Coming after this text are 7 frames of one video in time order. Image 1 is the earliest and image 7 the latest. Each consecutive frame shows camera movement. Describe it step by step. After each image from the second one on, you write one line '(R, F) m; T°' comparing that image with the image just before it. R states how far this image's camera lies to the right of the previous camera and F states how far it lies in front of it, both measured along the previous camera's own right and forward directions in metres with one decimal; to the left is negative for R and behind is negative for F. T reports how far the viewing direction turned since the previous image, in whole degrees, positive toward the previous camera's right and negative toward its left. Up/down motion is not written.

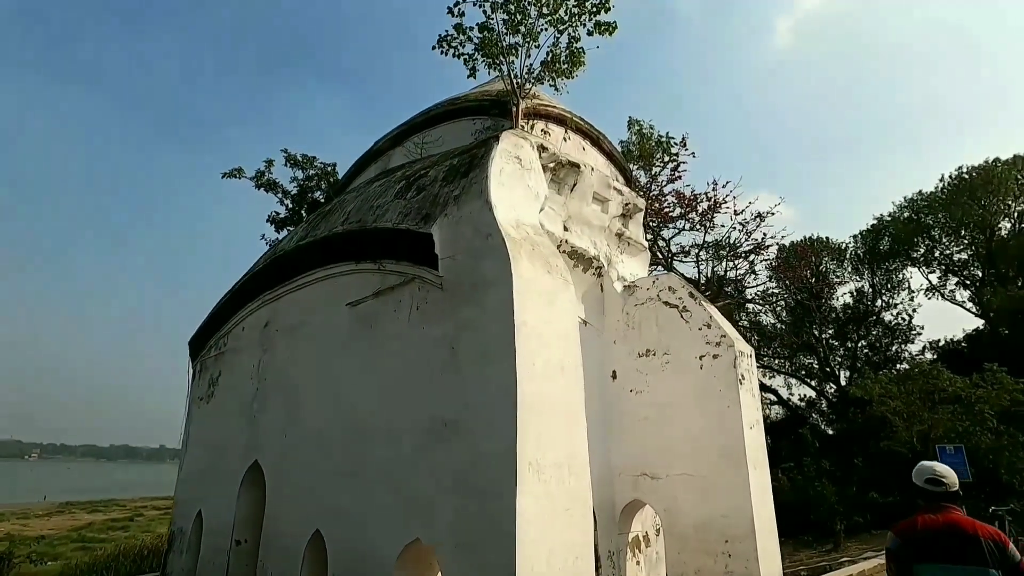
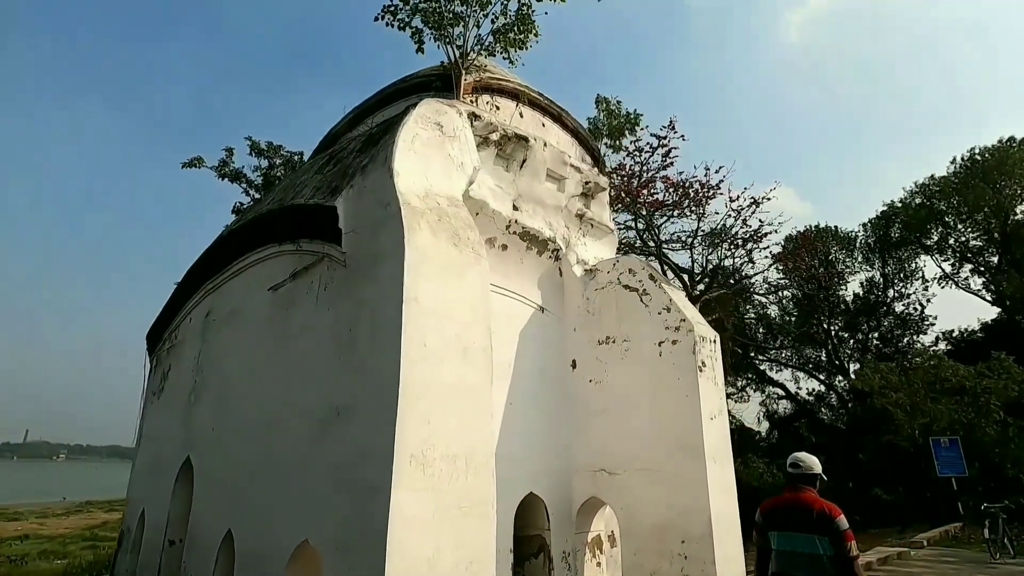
(+0.8, +0.4) m; -2°
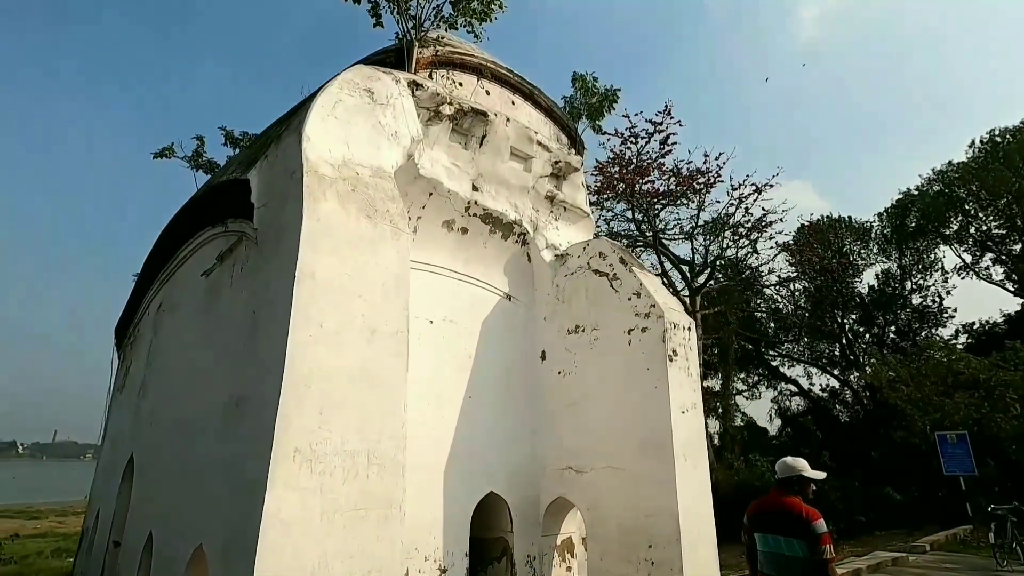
(+0.6, +0.4) m; -2°
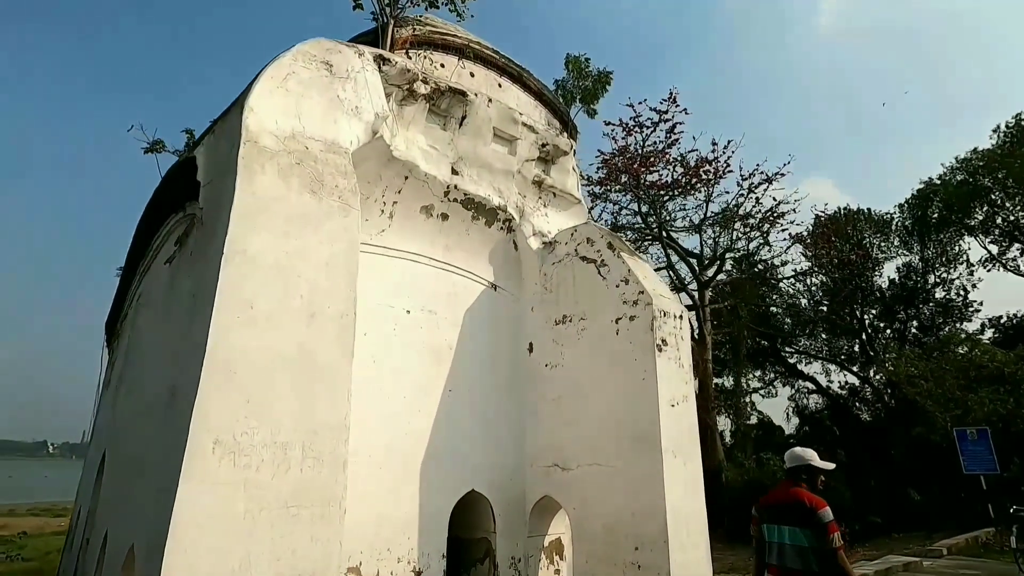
(+0.4, +0.3) m; -2°
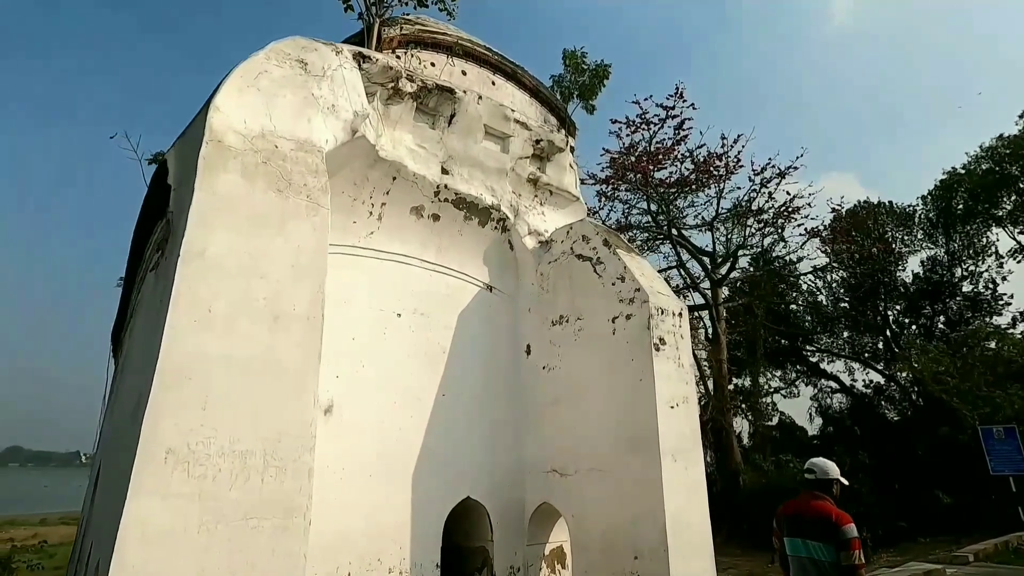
(+0.3, +0.2) m; -2°
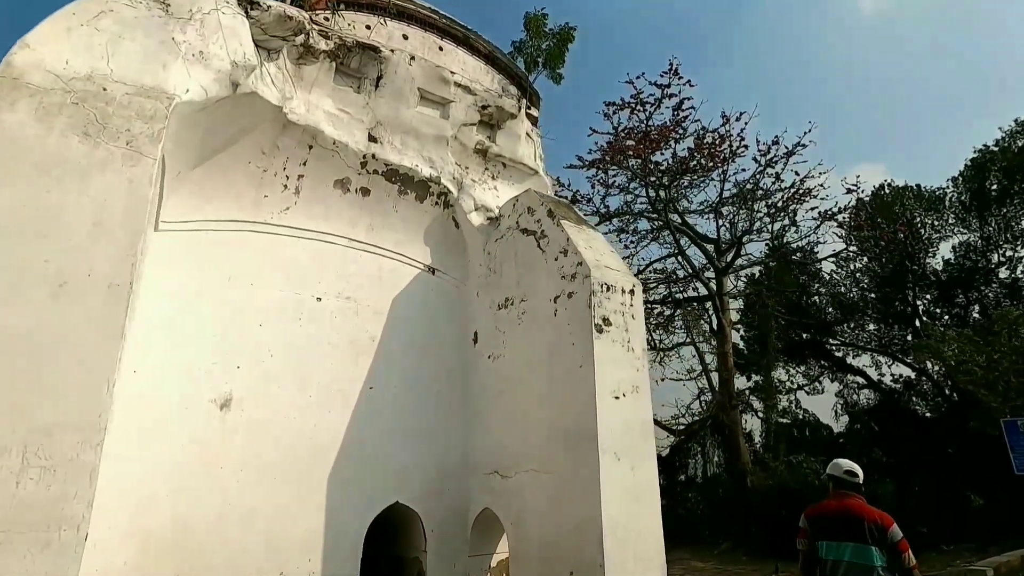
(+0.8, +0.7) m; -3°
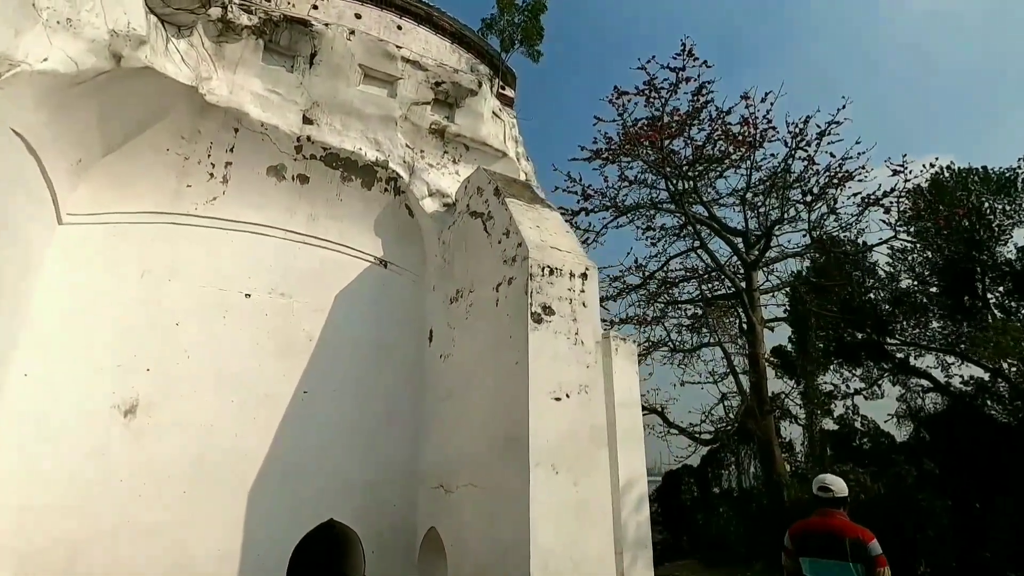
(+0.8, +0.6) m; -5°
